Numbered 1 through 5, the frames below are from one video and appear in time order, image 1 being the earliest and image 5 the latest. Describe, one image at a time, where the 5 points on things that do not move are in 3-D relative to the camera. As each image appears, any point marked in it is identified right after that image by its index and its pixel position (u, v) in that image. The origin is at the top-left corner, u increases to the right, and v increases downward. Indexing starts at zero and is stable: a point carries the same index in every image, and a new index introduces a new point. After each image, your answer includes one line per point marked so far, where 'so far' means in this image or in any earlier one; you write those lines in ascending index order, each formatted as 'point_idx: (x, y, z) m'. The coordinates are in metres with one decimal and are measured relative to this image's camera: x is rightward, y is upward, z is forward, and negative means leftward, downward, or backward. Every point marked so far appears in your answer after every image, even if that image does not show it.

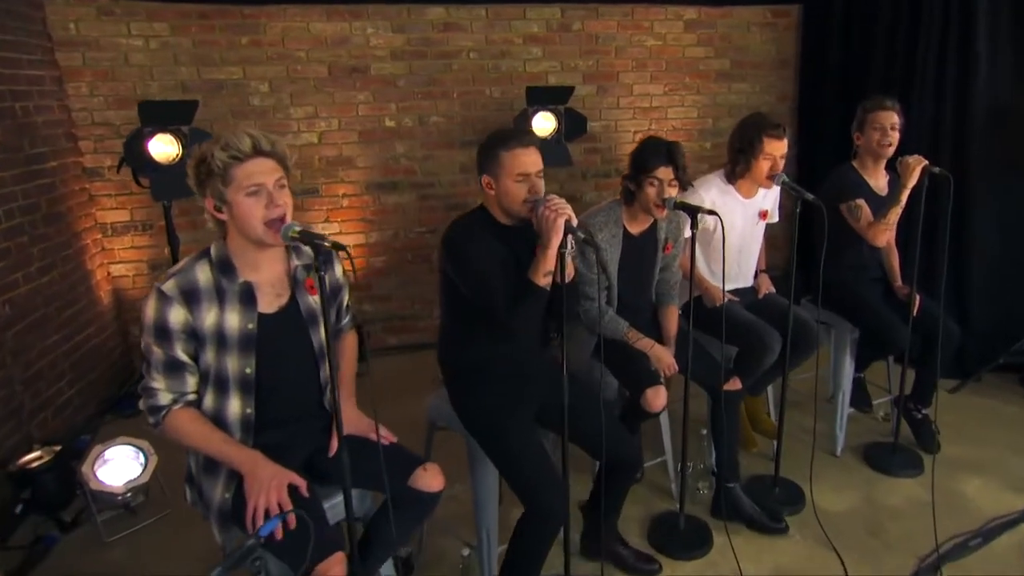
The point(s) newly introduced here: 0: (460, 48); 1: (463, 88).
0: (-0.2, +1.0, +3.6) m
1: (-0.2, +0.9, +3.6) m
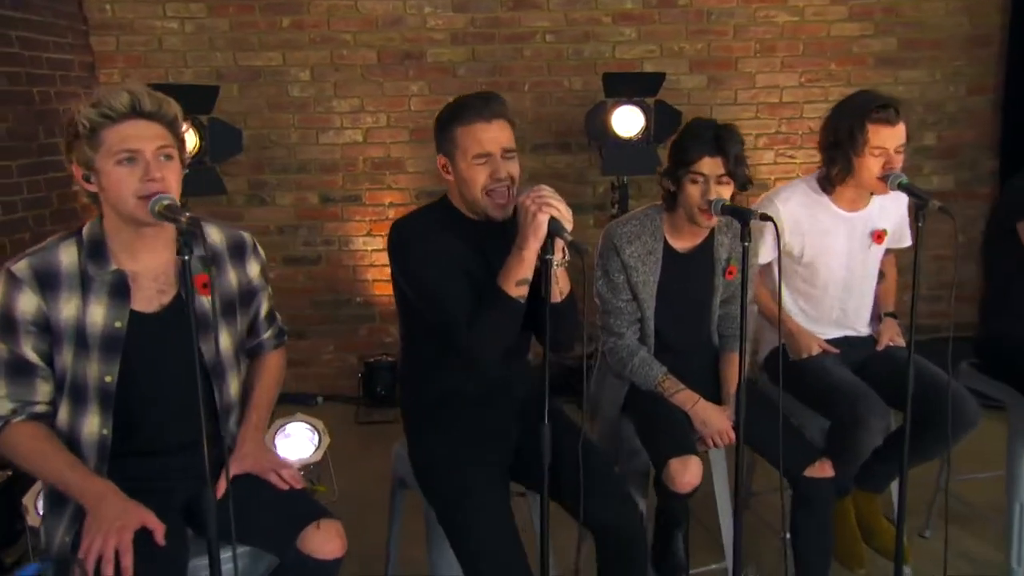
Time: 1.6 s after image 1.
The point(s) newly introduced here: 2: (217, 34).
0: (+0.1, +0.9, +2.9) m
1: (+0.1, +0.7, +3.0) m
2: (-1.0, +0.9, +3.0) m
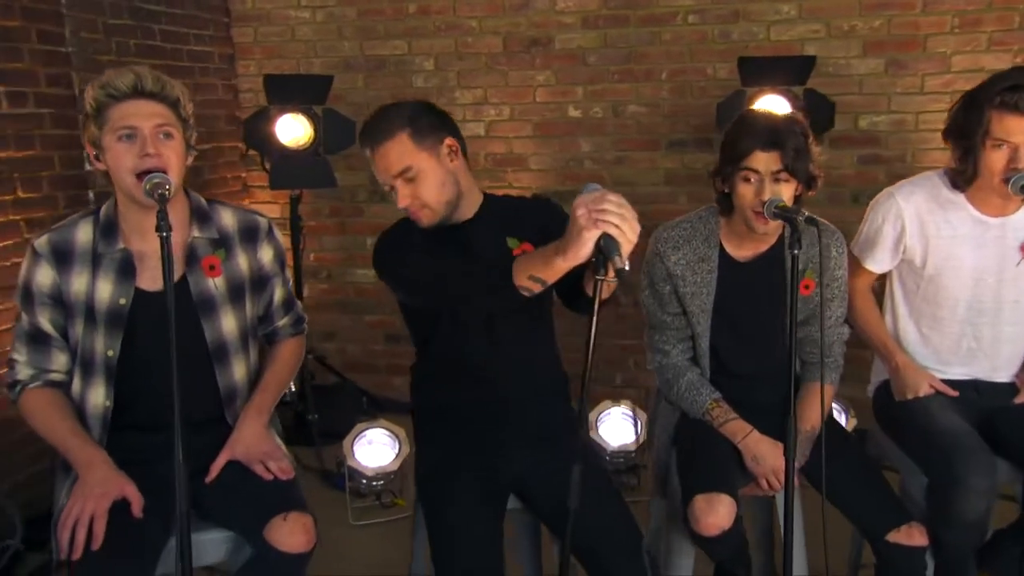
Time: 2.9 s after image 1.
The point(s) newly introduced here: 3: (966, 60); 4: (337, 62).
0: (+0.5, +0.8, +2.6) m
1: (+0.5, +0.7, +2.6) m
2: (-0.6, +0.9, +2.9) m
3: (+1.3, +0.7, +2.4) m
4: (-0.6, +0.8, +2.9) m
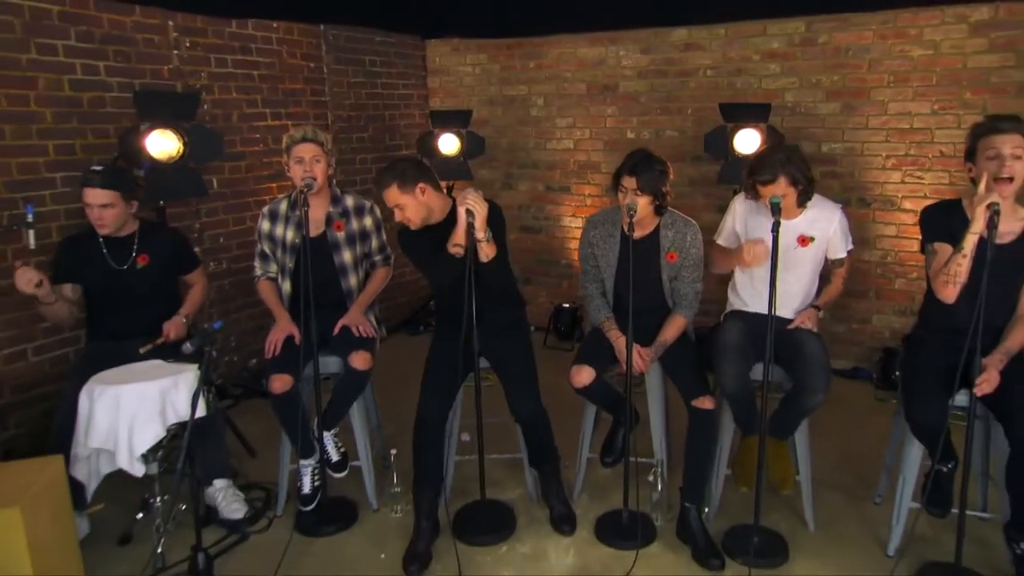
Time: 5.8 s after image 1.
0: (+0.8, +1.0, +3.7) m
1: (+0.8, +0.8, +3.8) m
2: (-0.1, +1.1, +4.3) m
3: (+1.5, +0.7, +3.4) m
4: (-0.1, +1.0, +4.4) m
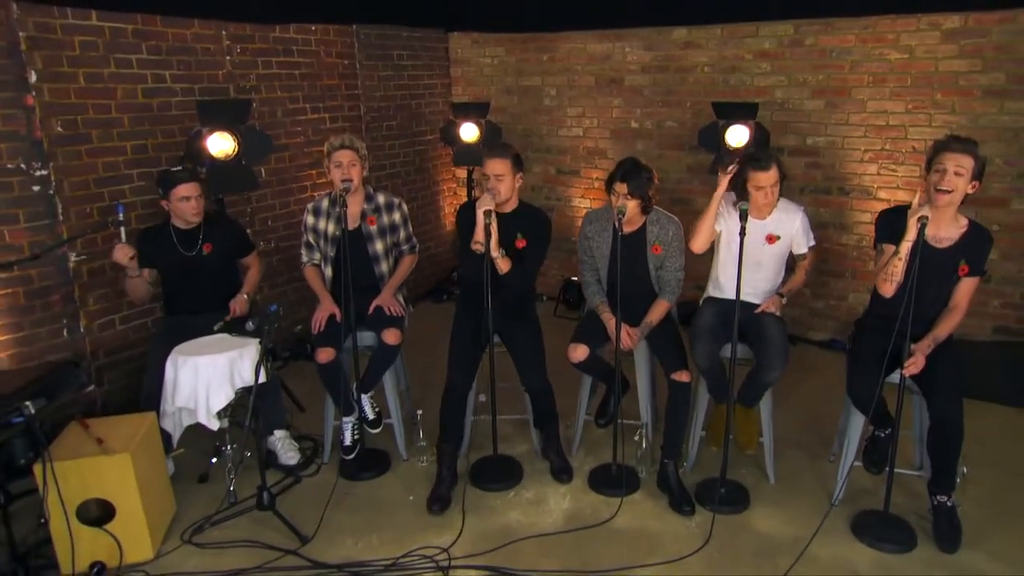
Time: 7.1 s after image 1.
0: (+0.9, +1.1, +4.1) m
1: (+0.9, +0.9, +4.1) m
2: (0.0, +1.3, +4.7) m
3: (+1.6, +0.8, +3.7) m
4: (0.0, +1.2, +4.8) m
